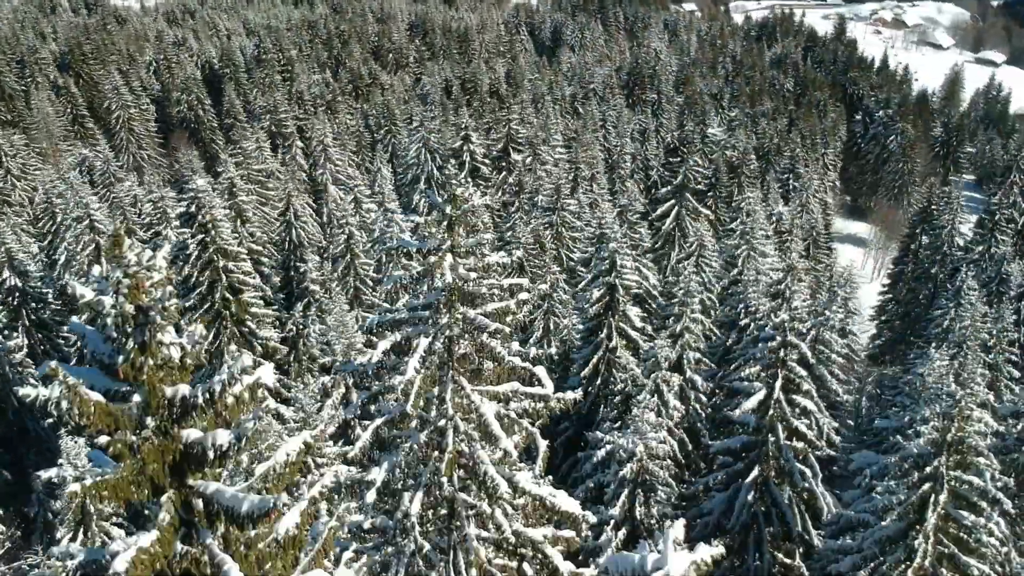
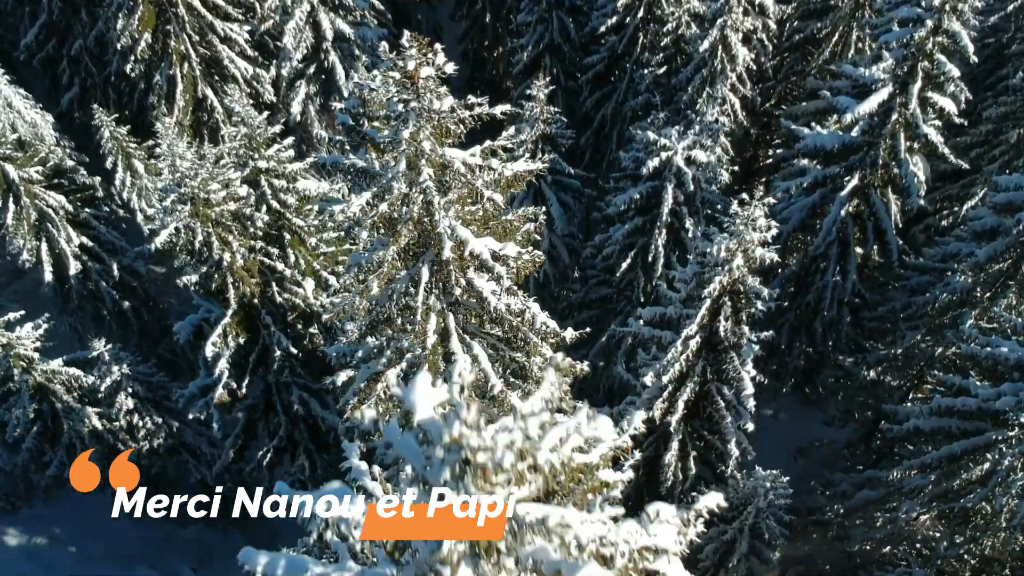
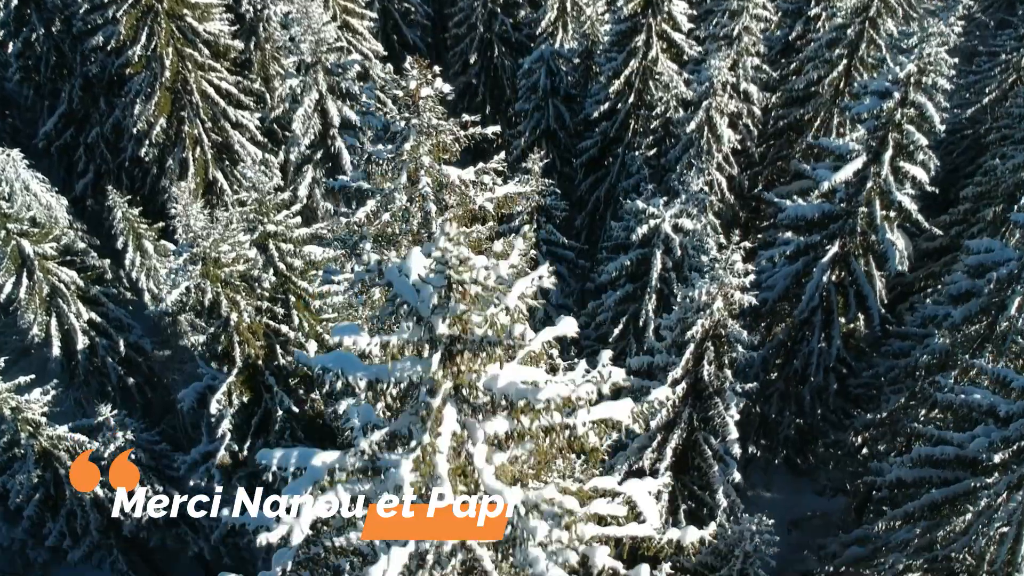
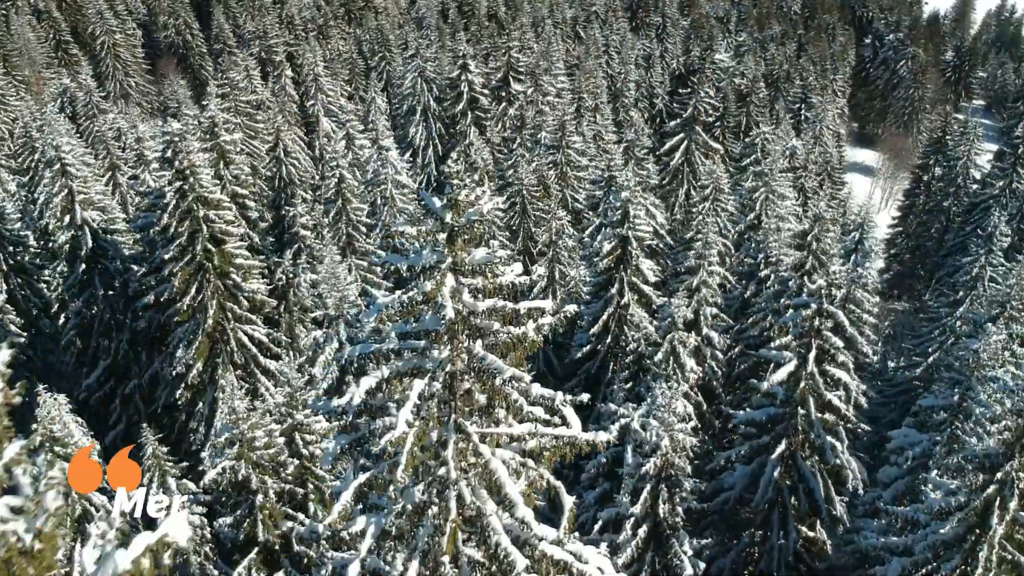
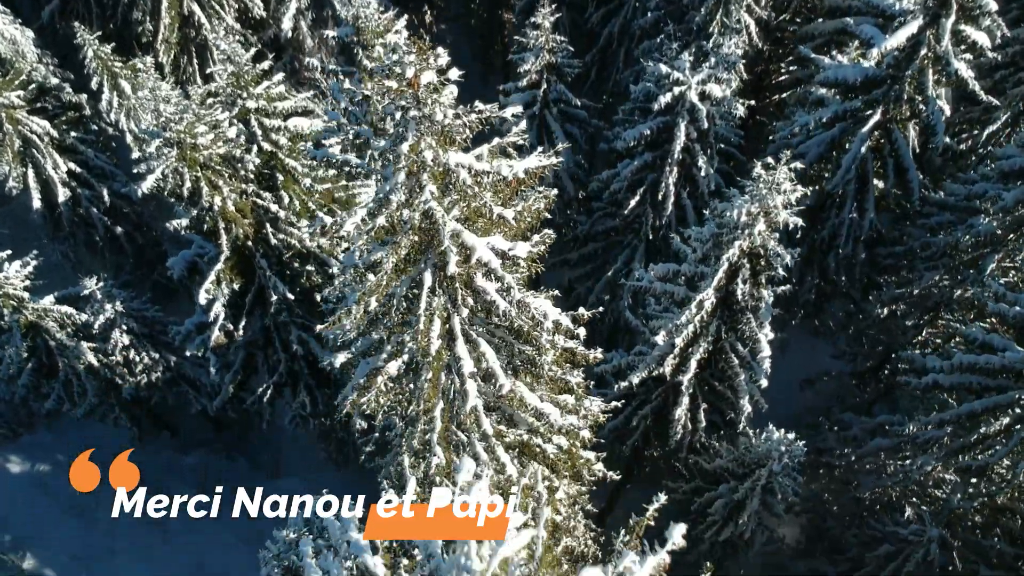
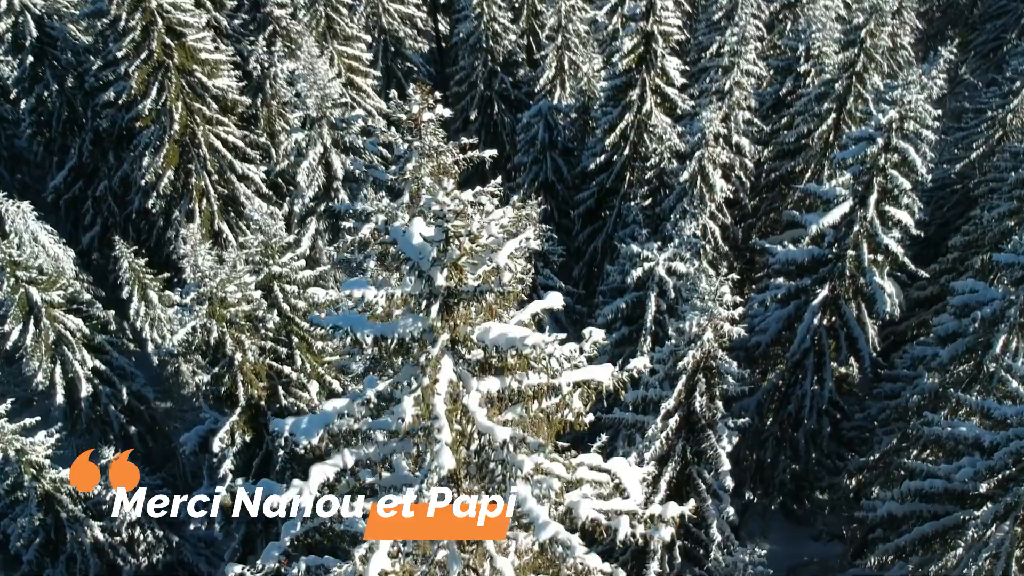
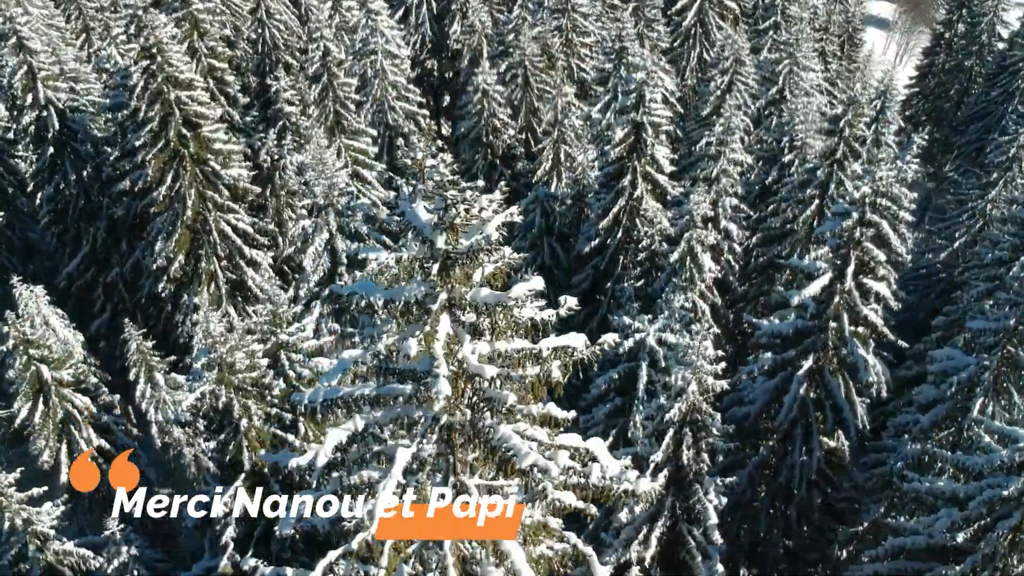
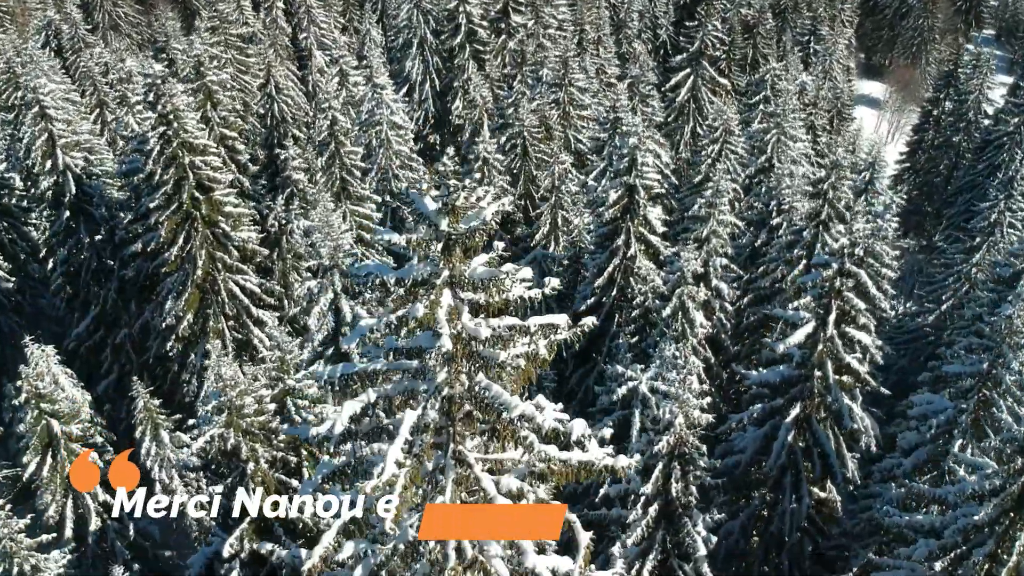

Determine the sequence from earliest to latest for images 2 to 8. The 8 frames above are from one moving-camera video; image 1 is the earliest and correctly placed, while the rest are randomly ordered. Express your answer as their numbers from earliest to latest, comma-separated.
4, 8, 7, 6, 3, 2, 5
